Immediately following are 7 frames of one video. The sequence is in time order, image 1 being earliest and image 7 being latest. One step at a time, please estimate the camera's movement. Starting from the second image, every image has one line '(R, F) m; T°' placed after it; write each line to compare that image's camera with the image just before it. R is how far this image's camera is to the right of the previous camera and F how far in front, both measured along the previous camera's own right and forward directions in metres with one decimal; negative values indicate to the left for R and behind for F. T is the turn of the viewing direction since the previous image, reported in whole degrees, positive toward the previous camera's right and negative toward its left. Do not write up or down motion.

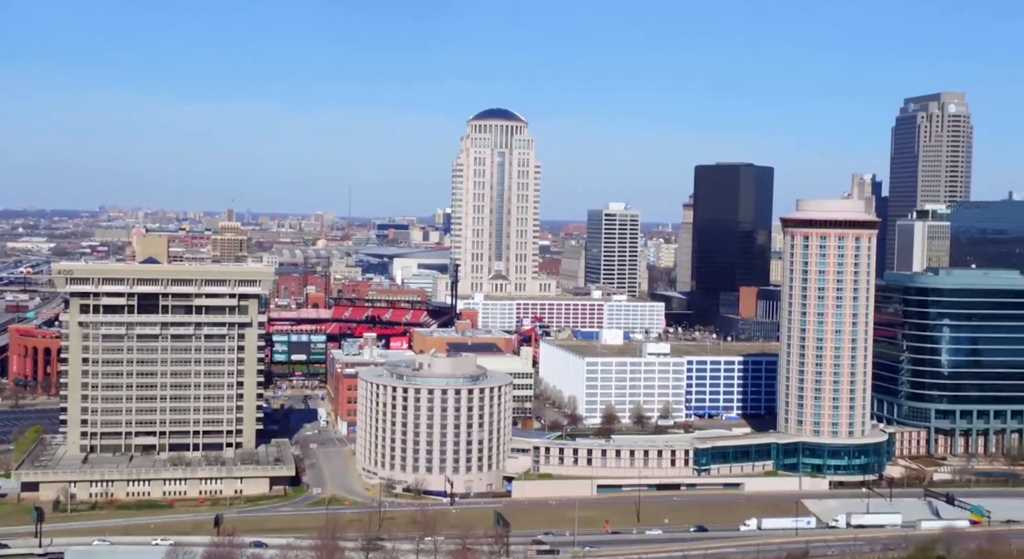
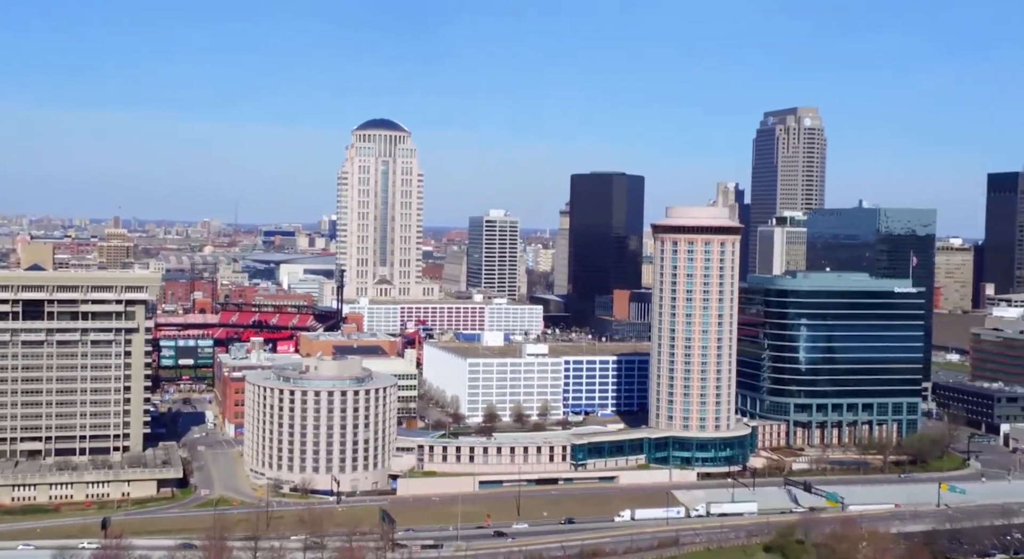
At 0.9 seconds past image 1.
(0.0, -1.8) m; +6°
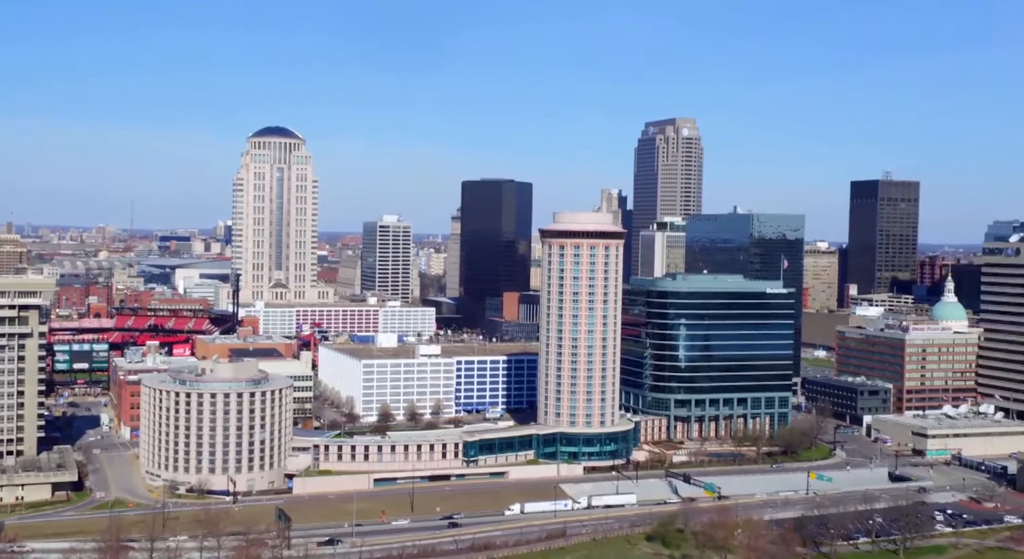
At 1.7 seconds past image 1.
(0.0, -1.8) m; +6°
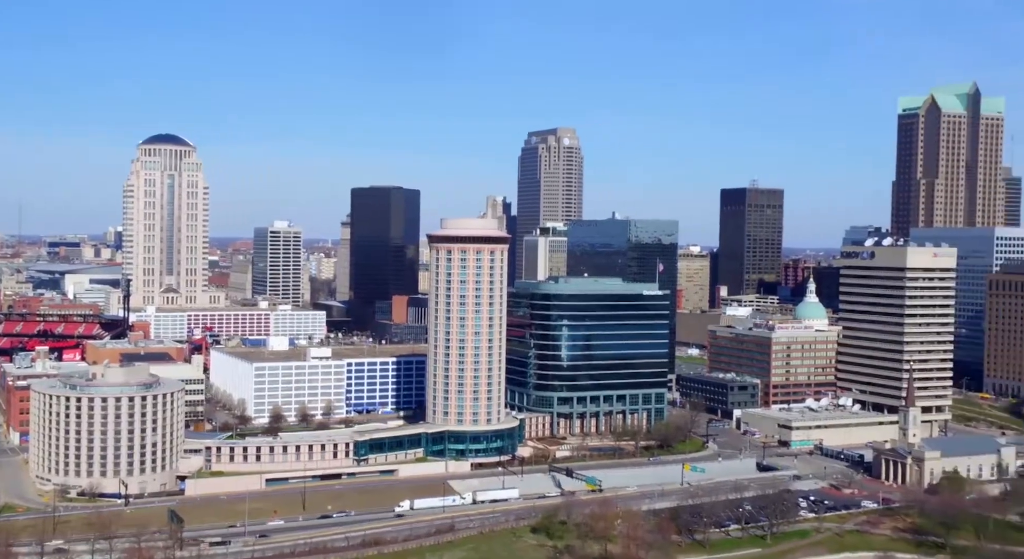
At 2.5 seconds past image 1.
(-0.1, -2.1) m; +6°
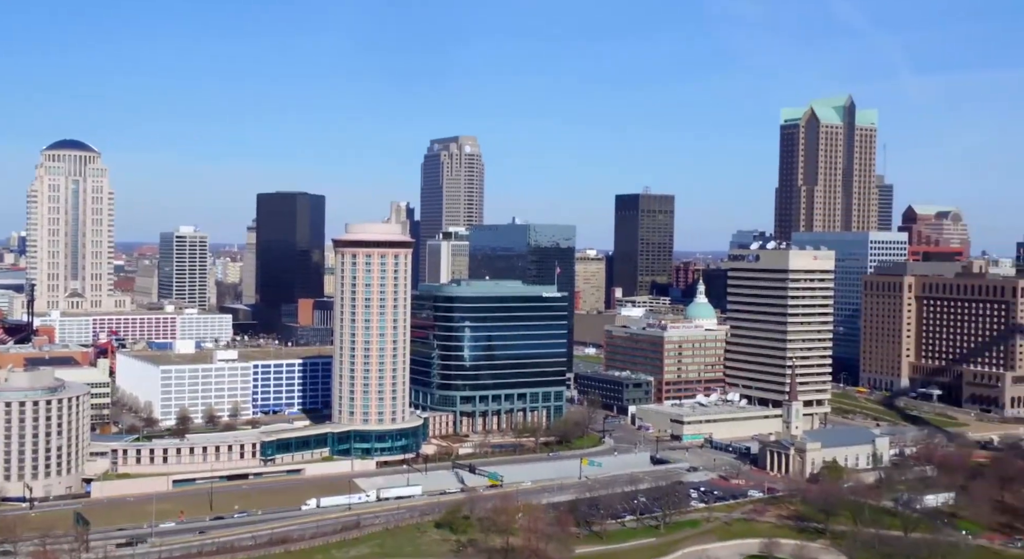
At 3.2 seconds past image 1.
(0.0, -2.0) m; +5°
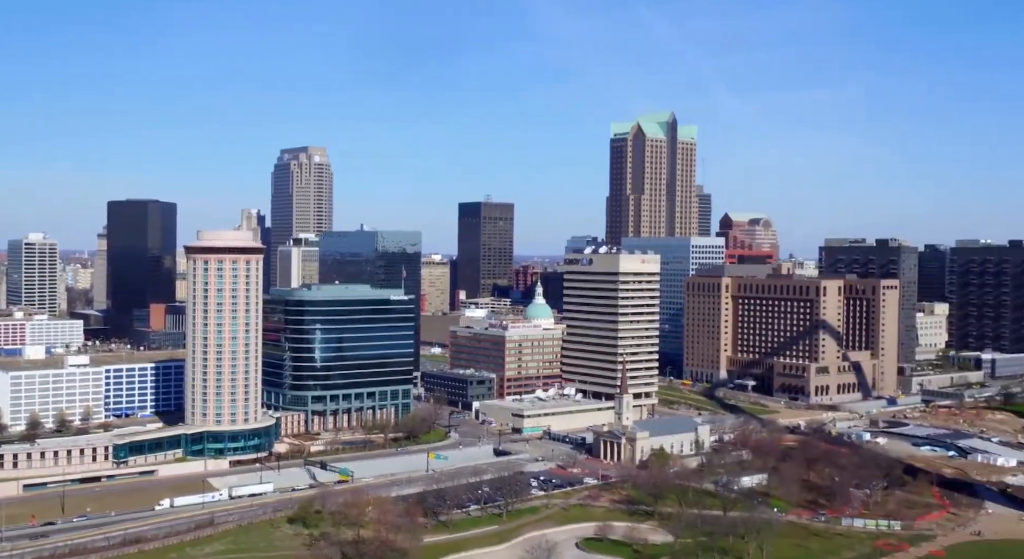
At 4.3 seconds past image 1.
(-0.2, -3.7) m; +8°
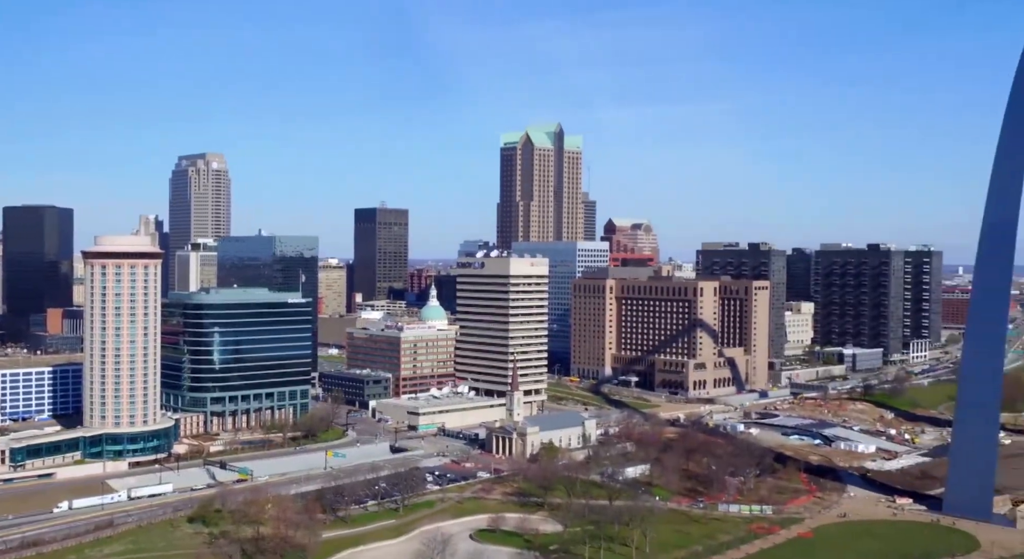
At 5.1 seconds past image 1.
(-0.2, -3.0) m; +6°
